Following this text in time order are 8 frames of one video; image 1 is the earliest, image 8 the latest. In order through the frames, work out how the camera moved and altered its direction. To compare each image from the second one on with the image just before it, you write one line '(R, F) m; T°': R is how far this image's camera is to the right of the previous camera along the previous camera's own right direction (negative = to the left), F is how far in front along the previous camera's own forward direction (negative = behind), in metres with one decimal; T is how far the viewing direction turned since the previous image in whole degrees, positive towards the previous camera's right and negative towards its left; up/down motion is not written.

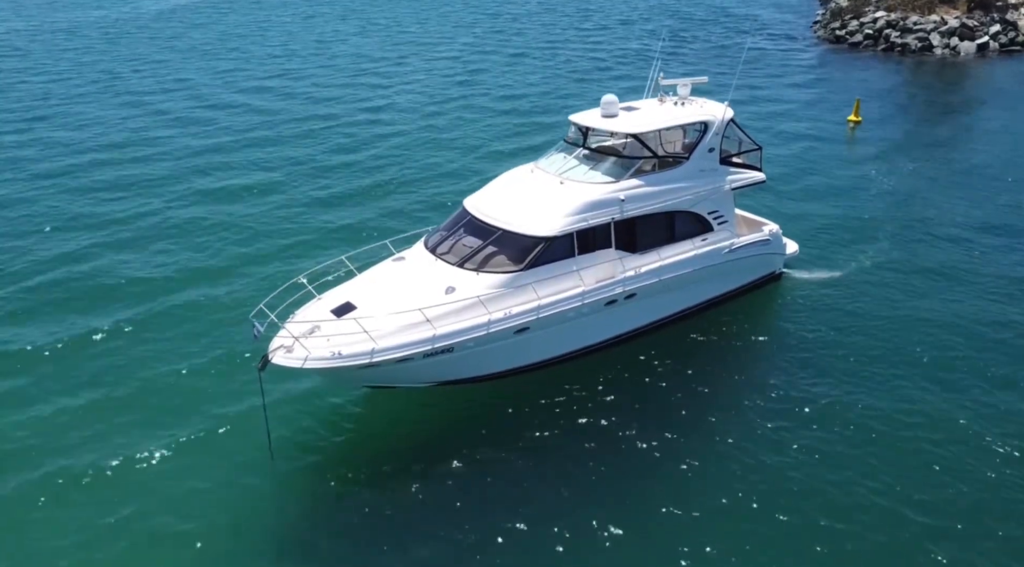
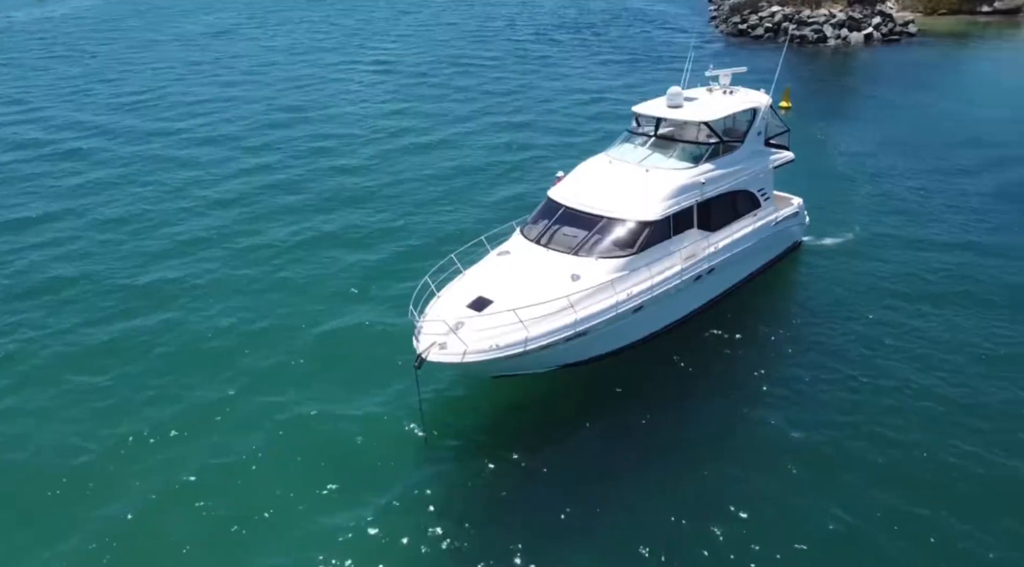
(-6.0, -0.3) m; +9°
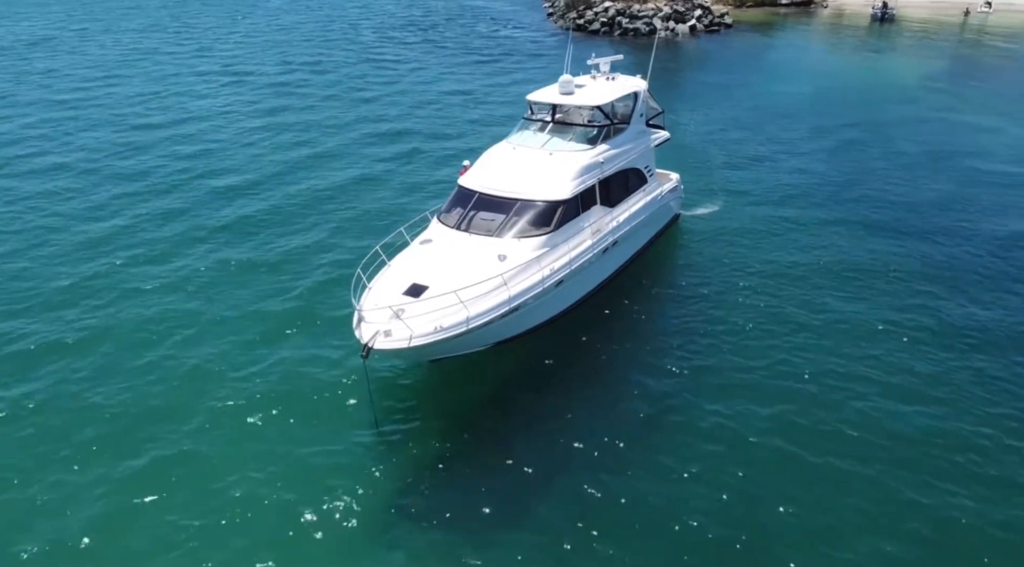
(-2.1, -0.7) m; +11°
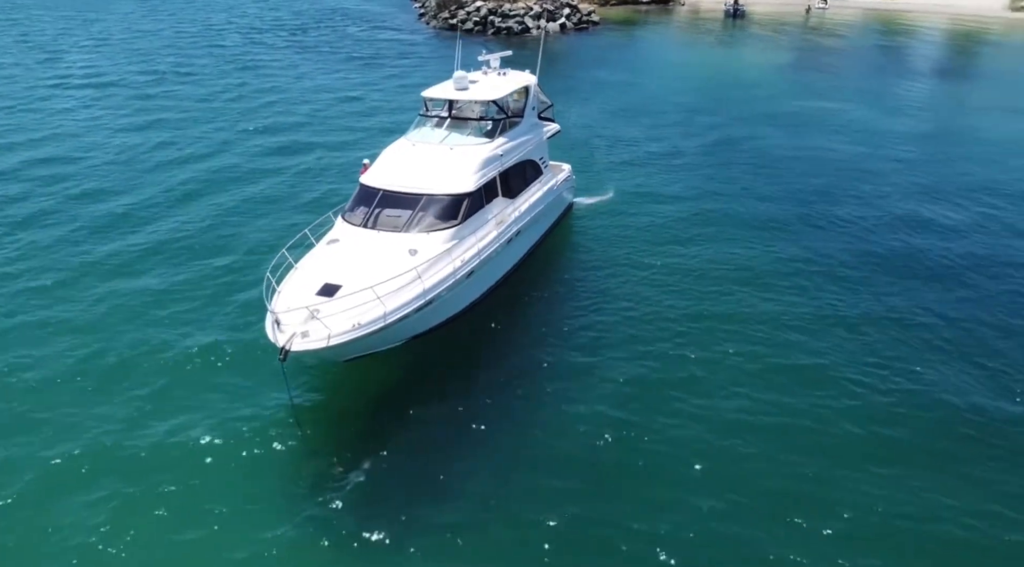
(-0.8, -0.3) m; +9°
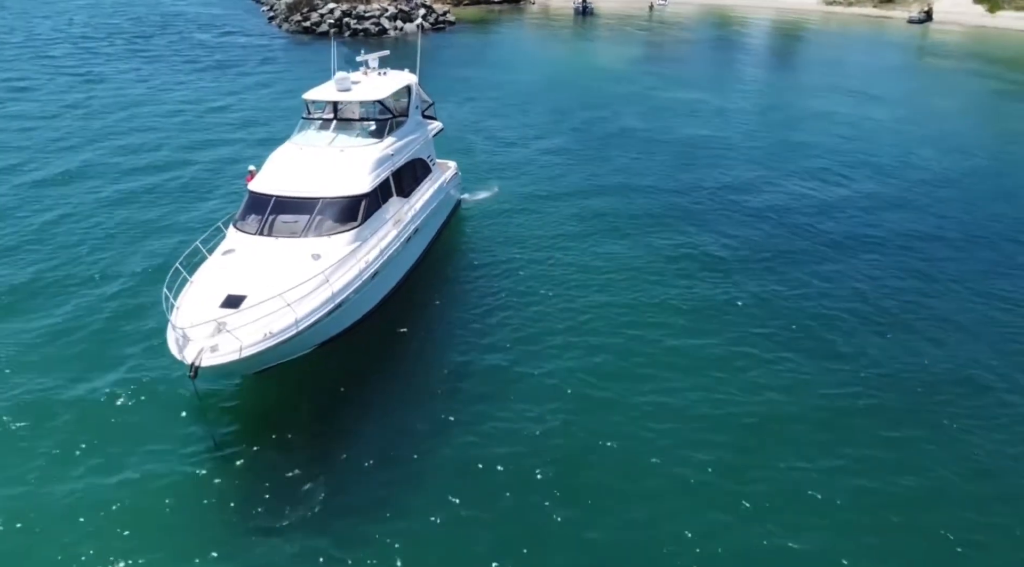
(-1.1, -0.2) m; +10°
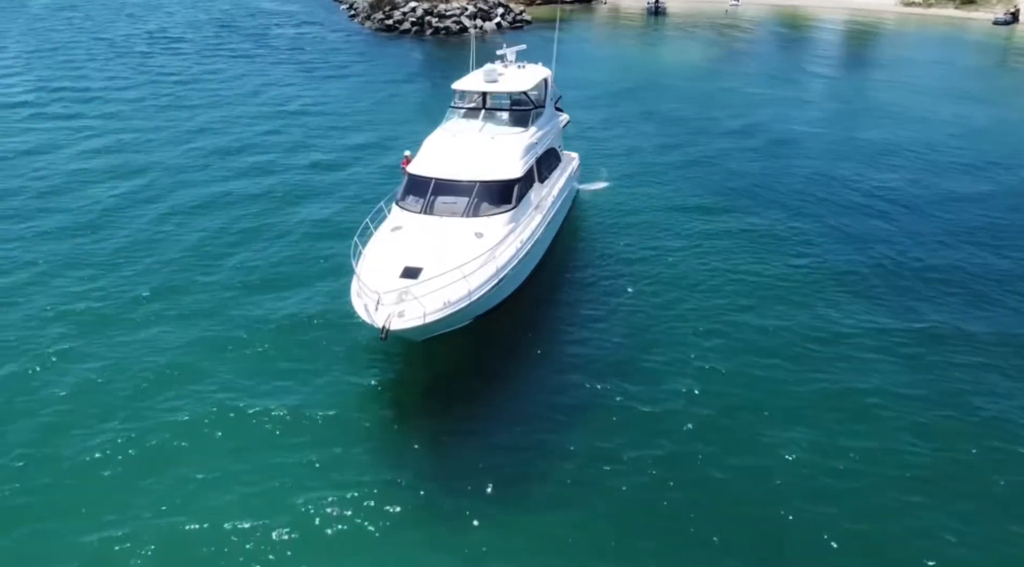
(-3.0, -1.4) m; -3°
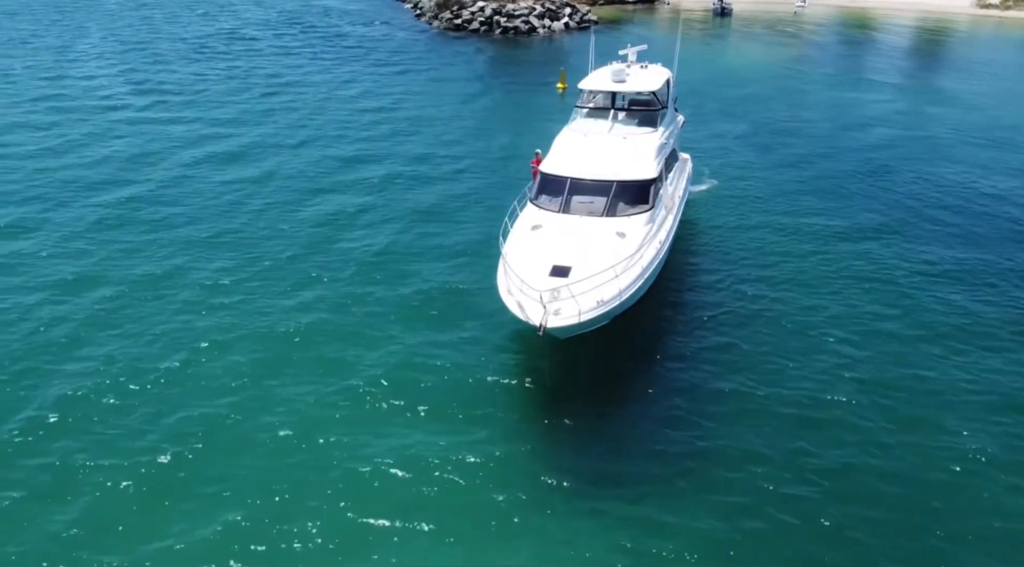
(-3.0, -0.2) m; -2°
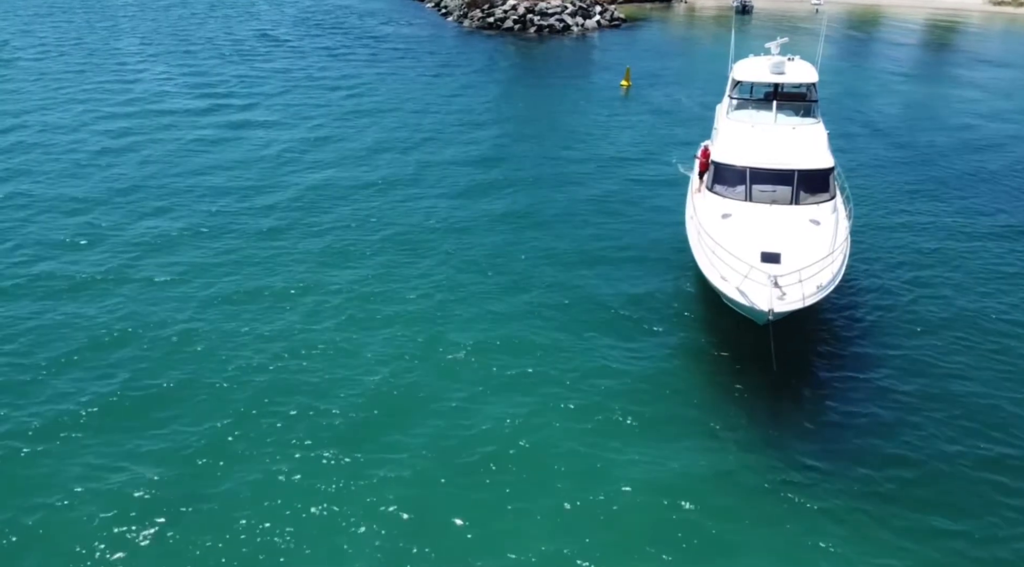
(-6.3, -0.2) m; +2°
